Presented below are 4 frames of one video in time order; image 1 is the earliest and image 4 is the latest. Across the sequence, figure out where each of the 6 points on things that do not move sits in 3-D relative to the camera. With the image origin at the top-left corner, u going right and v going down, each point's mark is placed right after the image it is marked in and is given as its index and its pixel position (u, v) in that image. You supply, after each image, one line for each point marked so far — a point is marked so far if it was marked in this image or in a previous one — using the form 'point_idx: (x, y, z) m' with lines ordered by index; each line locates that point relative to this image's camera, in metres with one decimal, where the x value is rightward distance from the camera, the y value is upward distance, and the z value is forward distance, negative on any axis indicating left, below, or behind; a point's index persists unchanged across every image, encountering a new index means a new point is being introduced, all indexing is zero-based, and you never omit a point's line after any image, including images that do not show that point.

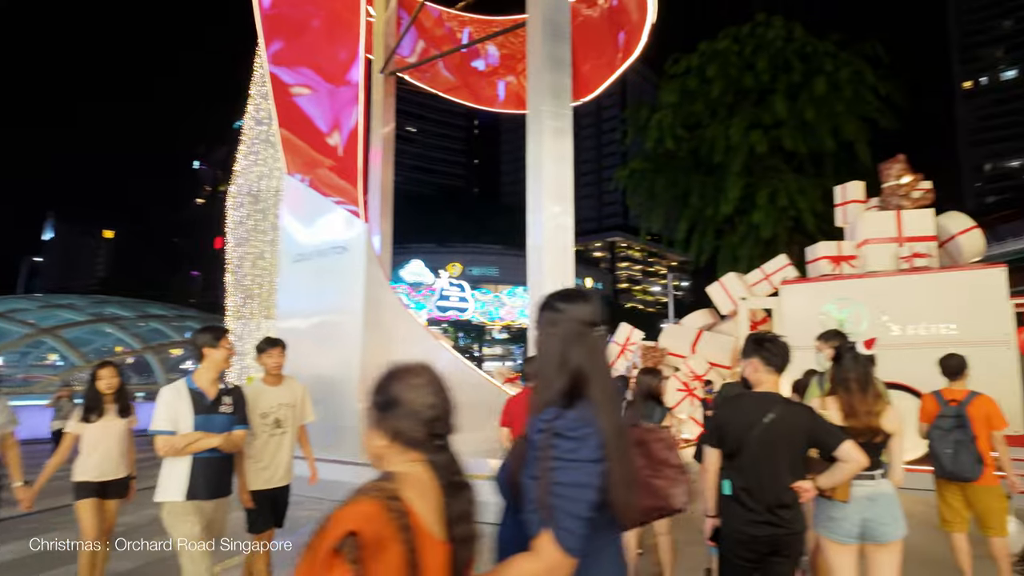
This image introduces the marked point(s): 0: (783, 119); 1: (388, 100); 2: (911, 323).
0: (+8.3, +5.0, +18.1) m
1: (-2.3, +3.5, +11.2) m
2: (+5.7, -0.5, +8.4) m
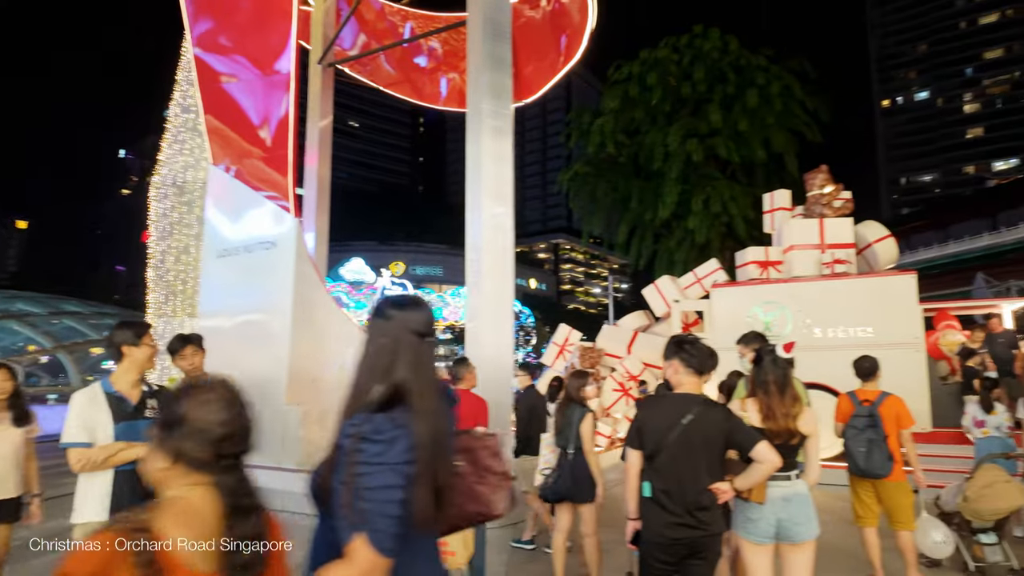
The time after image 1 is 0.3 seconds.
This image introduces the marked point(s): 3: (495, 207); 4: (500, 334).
0: (+6.5, +4.9, +18.7) m
1: (-3.3, +3.5, +10.9) m
2: (+4.8, -0.6, +8.9) m
3: (-0.2, +1.1, +7.7) m
4: (-0.1, -0.6, +7.5) m
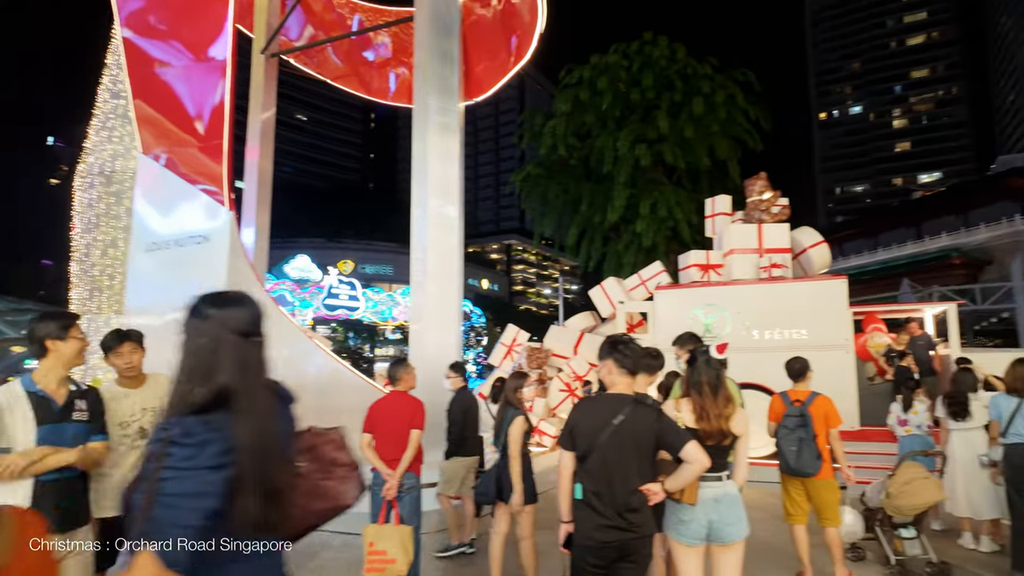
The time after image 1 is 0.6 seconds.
0: (+5.0, +4.8, +19.1) m
1: (-4.3, +3.6, +10.5) m
2: (+4.0, -0.6, +9.1) m
3: (-0.9, +1.1, +7.6) m
4: (-0.8, -0.6, +7.4) m
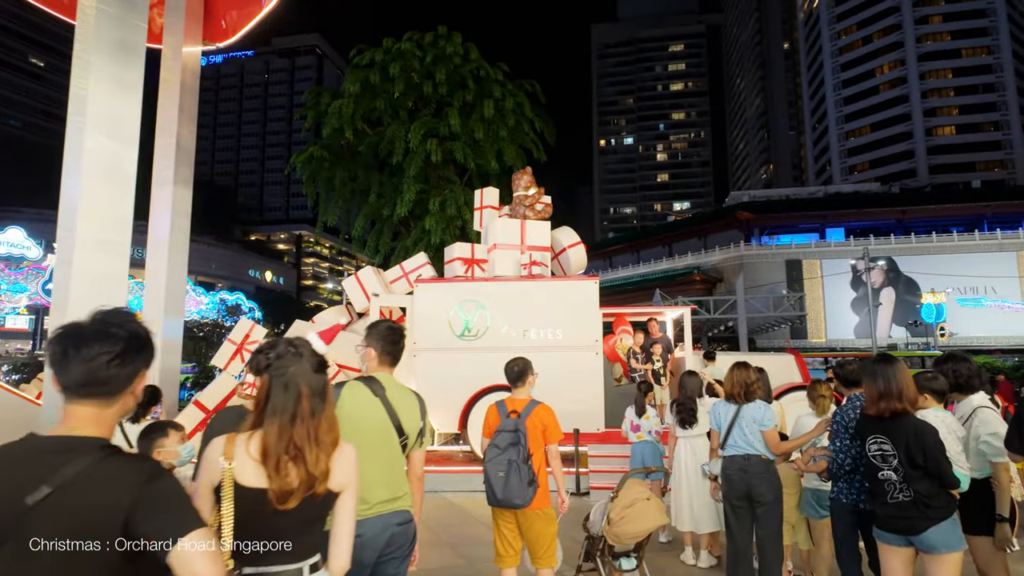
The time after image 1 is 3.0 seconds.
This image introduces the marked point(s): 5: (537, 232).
0: (-1.9, +4.9, +18.4) m
1: (-7.8, +4.0, +7.2) m
2: (+0.2, -0.6, +8.7) m
3: (-3.8, +1.3, +5.6) m
4: (-3.7, -0.3, +5.4) m
5: (+0.4, +0.9, +9.6) m
